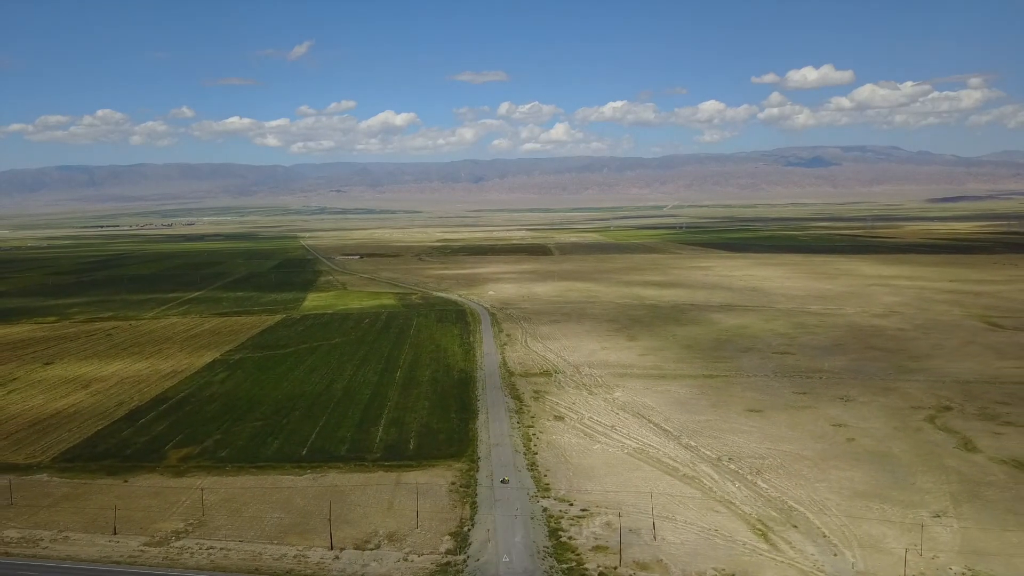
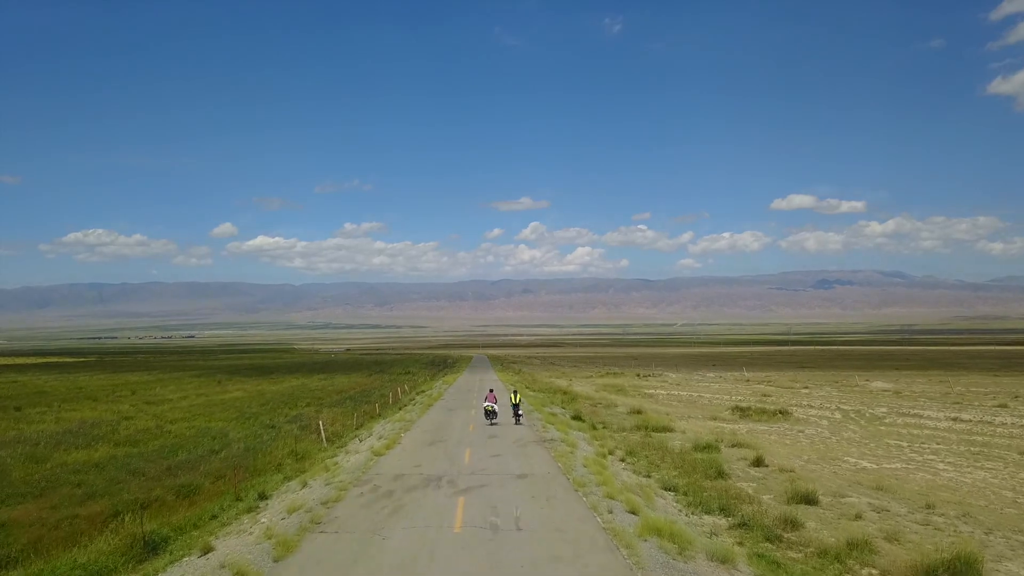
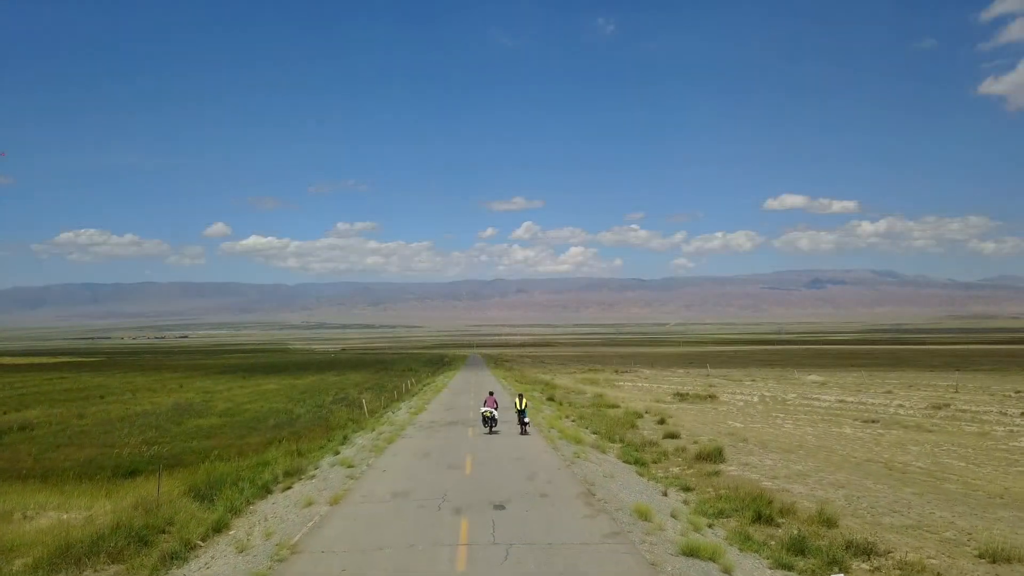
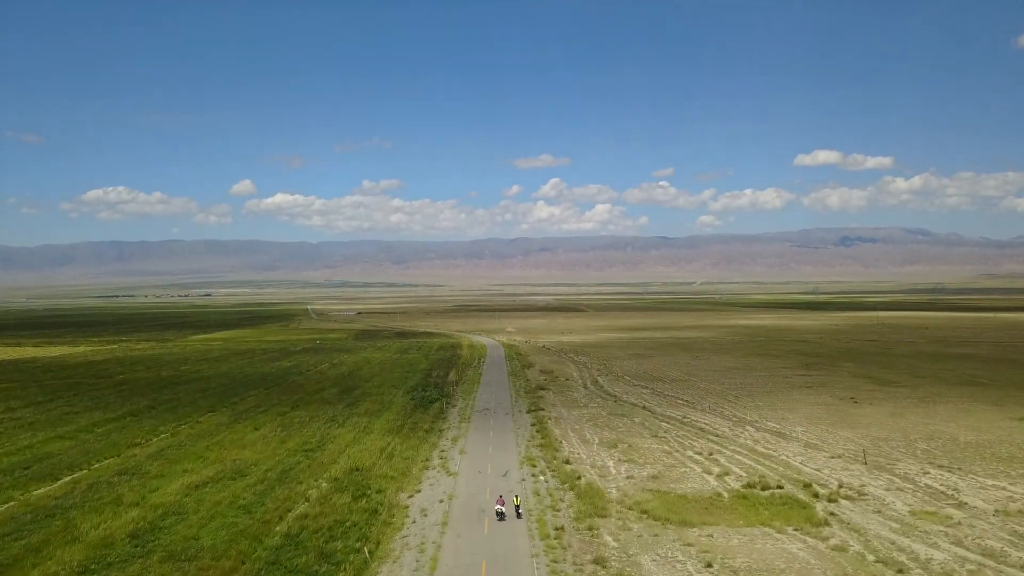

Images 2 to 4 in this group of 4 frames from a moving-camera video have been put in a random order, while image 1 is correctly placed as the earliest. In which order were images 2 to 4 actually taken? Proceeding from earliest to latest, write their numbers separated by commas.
3, 2, 4
